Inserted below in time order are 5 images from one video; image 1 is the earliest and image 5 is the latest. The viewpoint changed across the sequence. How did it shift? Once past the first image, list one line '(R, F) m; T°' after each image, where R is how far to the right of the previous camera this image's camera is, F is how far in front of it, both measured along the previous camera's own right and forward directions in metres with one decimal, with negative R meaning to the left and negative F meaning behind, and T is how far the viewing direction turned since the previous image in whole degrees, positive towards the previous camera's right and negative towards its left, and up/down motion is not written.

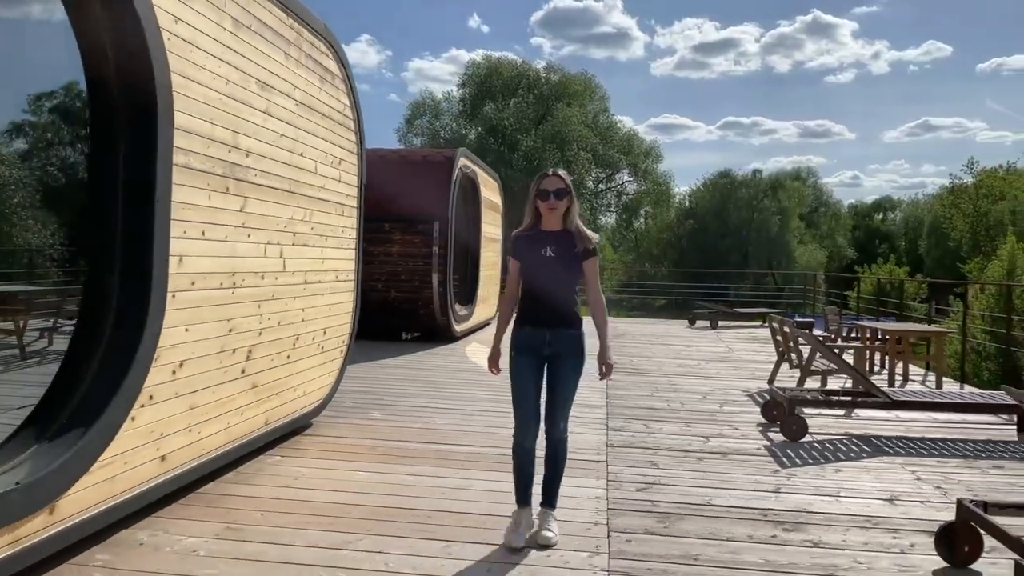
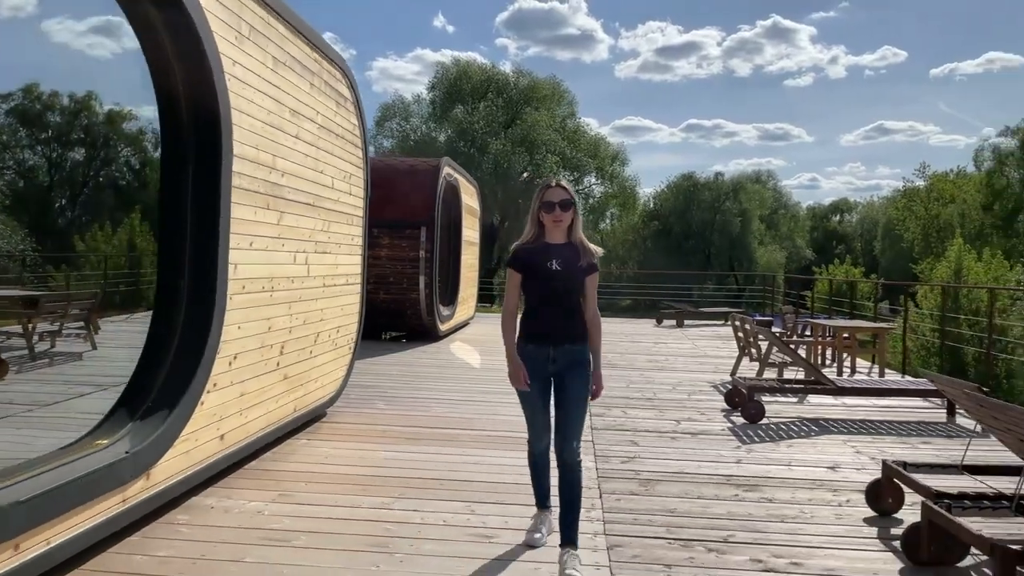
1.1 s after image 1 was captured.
(-0.2, -0.6) m; +3°
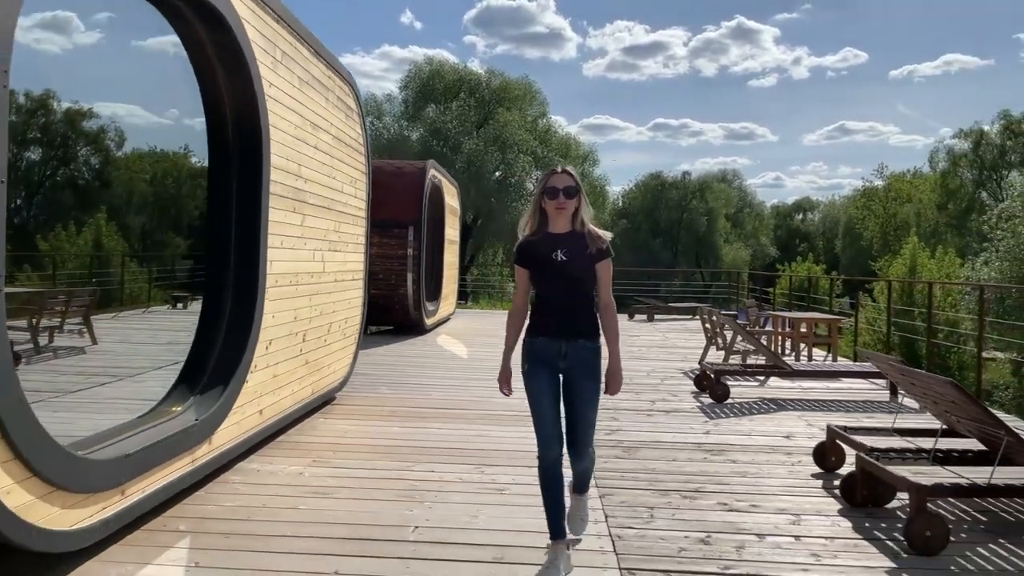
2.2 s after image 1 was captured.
(-0.2, -0.6) m; +2°
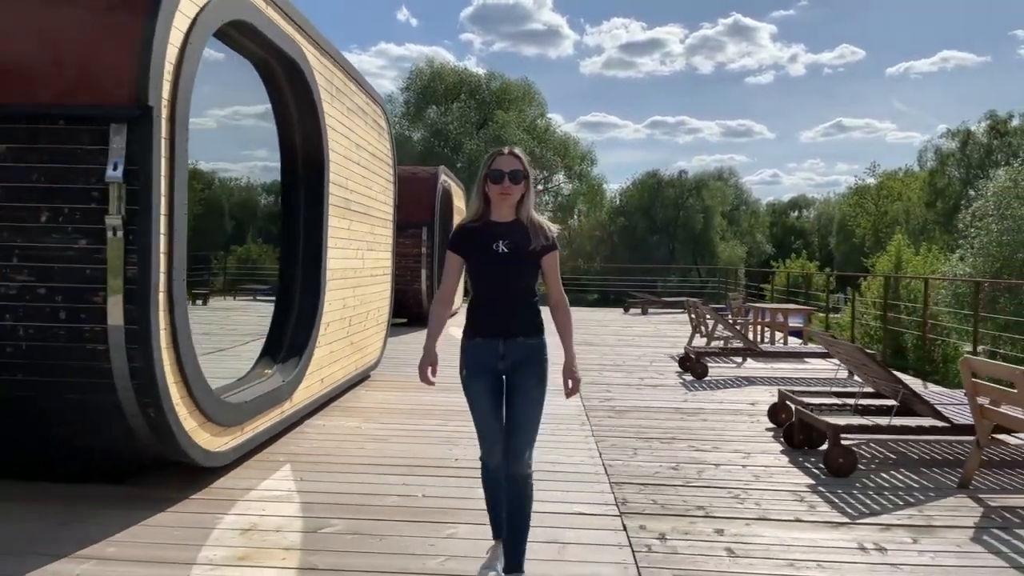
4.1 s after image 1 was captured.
(-0.1, -1.0) m; 0°
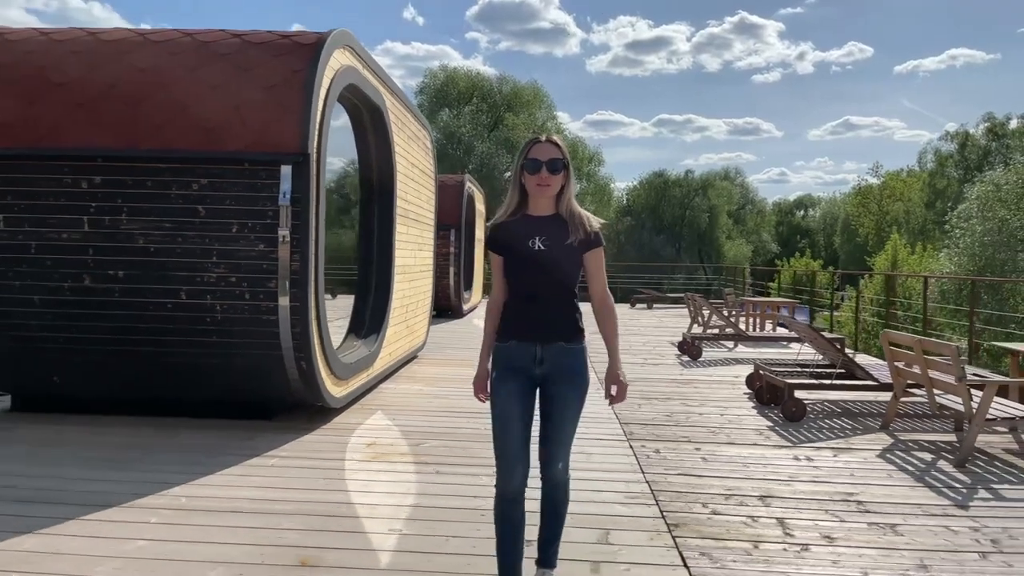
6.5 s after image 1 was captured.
(-0.2, -1.3) m; 0°
